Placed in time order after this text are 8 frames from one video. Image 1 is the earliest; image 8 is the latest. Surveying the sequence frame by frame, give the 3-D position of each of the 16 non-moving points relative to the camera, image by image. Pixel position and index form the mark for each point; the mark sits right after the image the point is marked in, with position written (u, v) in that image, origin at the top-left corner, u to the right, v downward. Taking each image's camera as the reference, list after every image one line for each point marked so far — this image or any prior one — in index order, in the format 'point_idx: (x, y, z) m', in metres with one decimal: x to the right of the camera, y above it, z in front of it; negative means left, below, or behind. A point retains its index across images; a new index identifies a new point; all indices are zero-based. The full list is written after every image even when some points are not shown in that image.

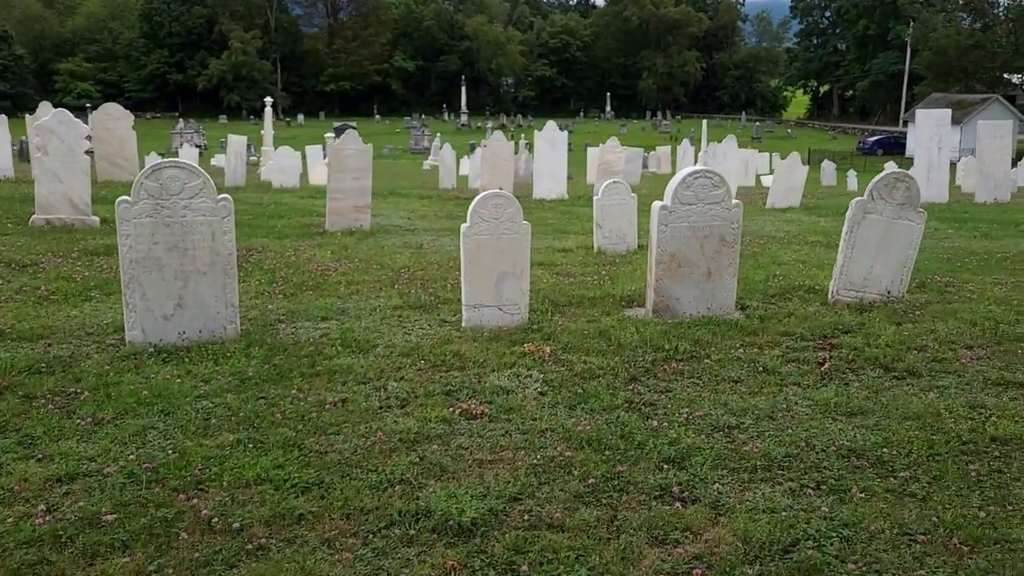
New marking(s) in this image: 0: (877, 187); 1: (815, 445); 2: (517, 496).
0: (+3.7, +1.0, +8.4) m
1: (+1.8, -0.9, +5.0) m
2: (0.0, -1.1, +4.3) m
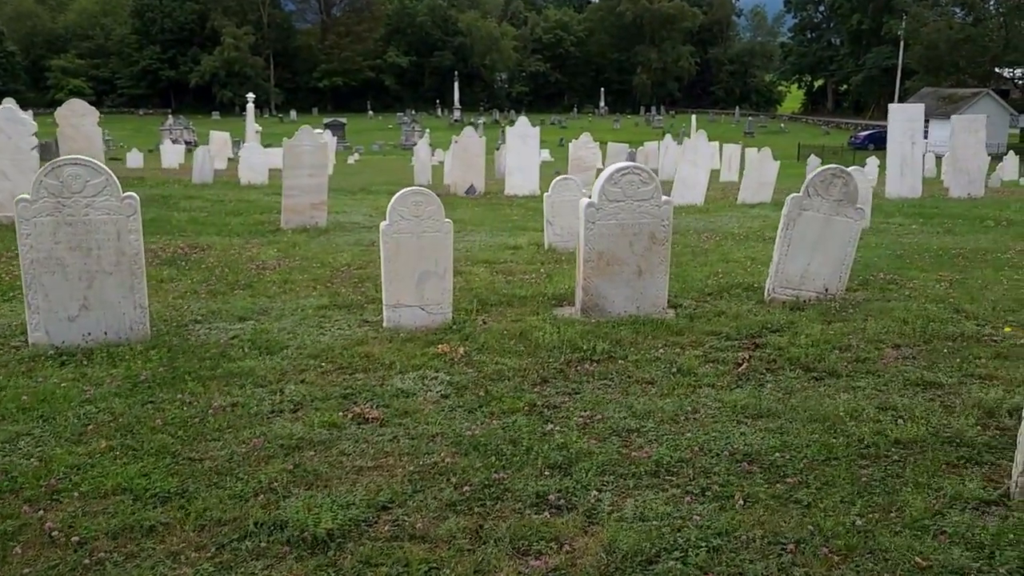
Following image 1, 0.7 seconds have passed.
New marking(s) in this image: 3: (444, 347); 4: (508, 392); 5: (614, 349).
0: (+3.0, +1.0, +8.2) m
1: (+1.2, -1.0, +4.9) m
2: (-0.6, -1.1, +4.1) m
3: (-0.5, -0.5, +6.5) m
4: (0.0, -0.7, +5.7) m
5: (+0.8, -0.5, +6.7) m
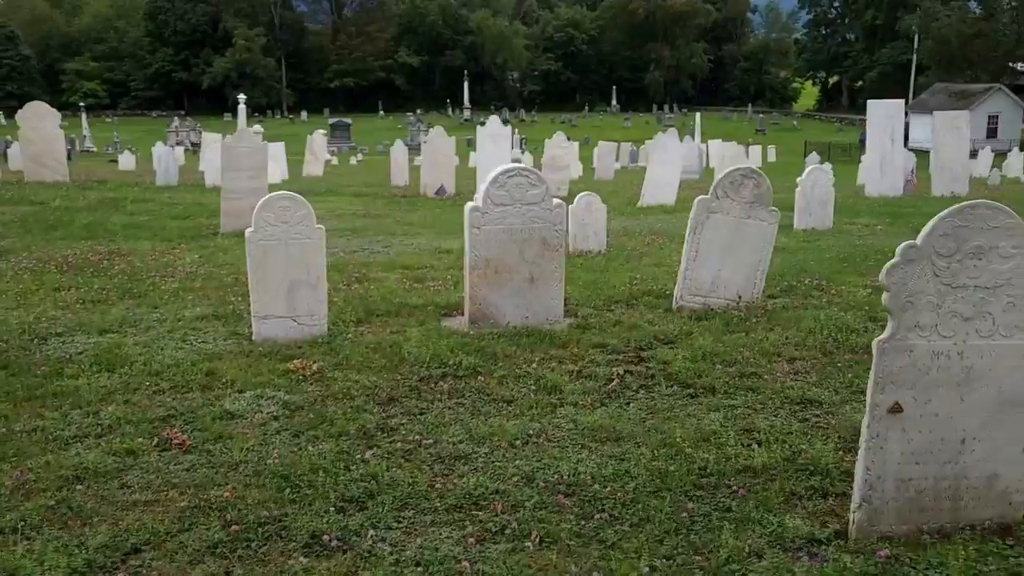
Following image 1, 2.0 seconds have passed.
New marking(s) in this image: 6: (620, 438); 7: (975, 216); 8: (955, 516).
0: (+2.0, +1.0, +7.8) m
1: (+0.1, -1.0, +4.5) m
2: (-1.7, -1.2, +3.7) m
3: (-1.6, -0.6, +6.2) m
4: (-1.1, -0.8, +5.3) m
5: (-0.2, -0.6, +6.3) m
6: (+0.7, -0.9, +5.1) m
7: (+2.2, +0.3, +3.9) m
8: (+2.2, -1.1, +4.1) m
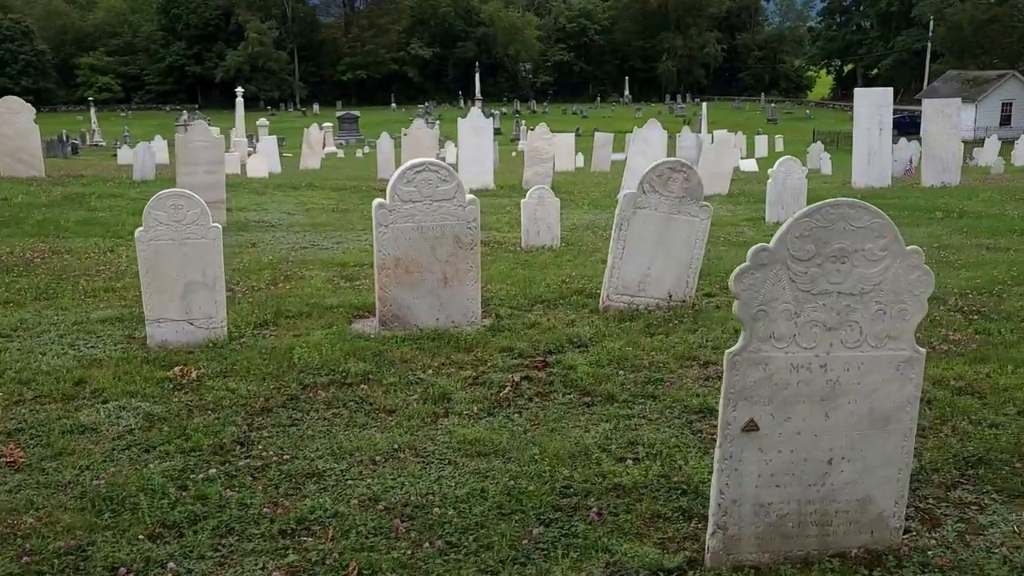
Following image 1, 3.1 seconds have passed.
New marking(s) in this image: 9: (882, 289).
0: (+1.2, +1.0, +7.4) m
1: (-0.7, -1.1, +4.2) m
2: (-2.5, -1.2, +3.5) m
3: (-2.3, -0.6, +5.9) m
4: (-1.8, -0.8, +5.0) m
5: (-1.0, -0.6, +6.0) m
6: (-0.1, -0.9, +4.8) m
7: (+1.4, +0.3, +3.6) m
8: (+1.4, -1.2, +3.8) m
9: (+1.6, 0.0, +3.7) m
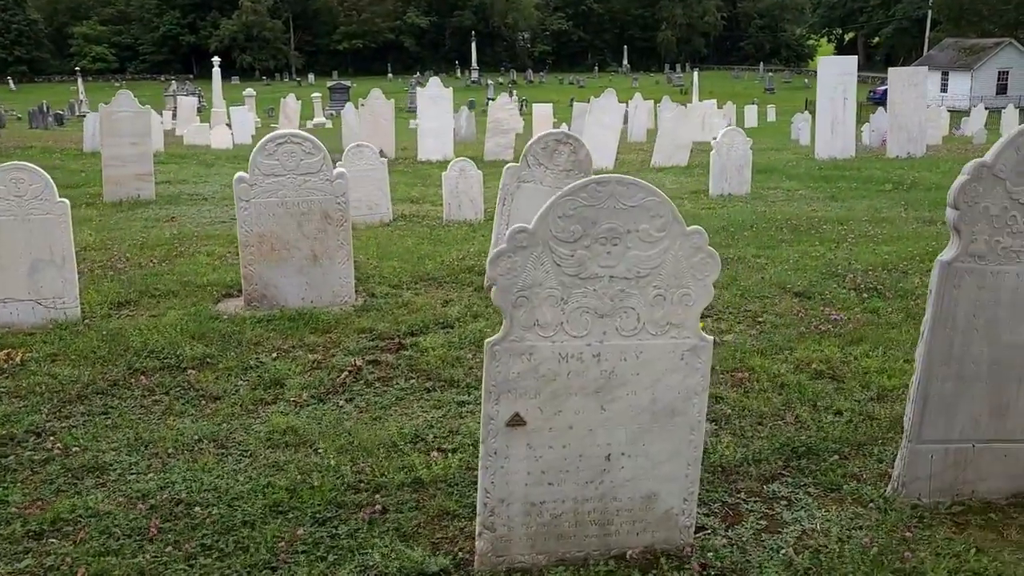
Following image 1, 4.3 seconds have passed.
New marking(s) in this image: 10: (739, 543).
0: (+0.2, +1.2, +7.1) m
1: (-1.7, -1.0, +3.9) m
2: (-3.5, -1.2, +3.2) m
3: (-3.4, -0.4, +5.6) m
4: (-2.9, -0.7, +4.8) m
5: (-2.0, -0.4, +5.7) m
6: (-1.1, -0.8, +4.5) m
7: (+0.4, +0.4, +3.3) m
8: (+0.4, -1.1, +3.5) m
9: (+0.6, +0.1, +3.4) m
10: (+1.0, -1.1, +3.6) m
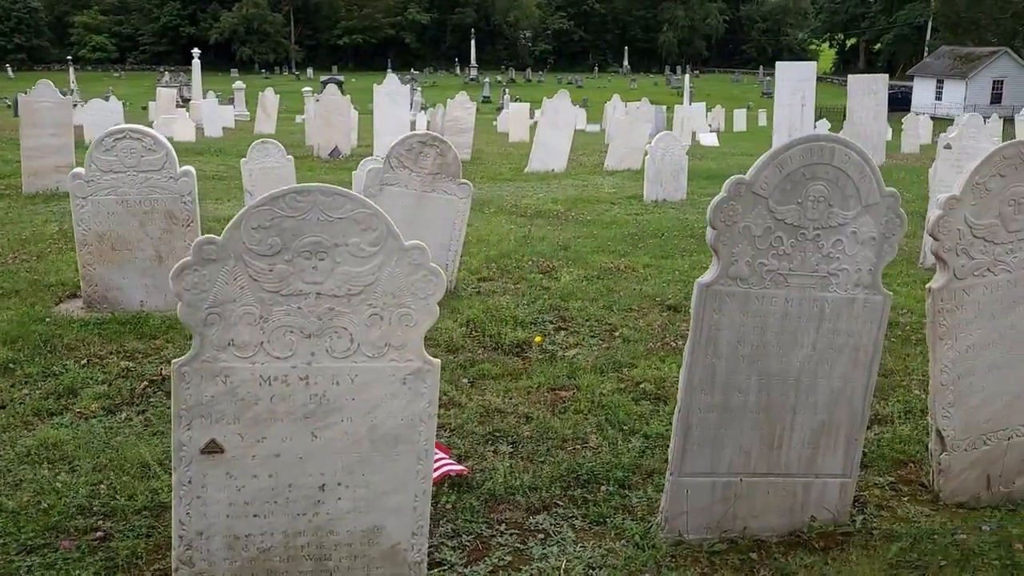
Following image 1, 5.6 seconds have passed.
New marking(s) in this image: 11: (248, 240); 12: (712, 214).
0: (-1.0, +1.1, +6.9) m
1: (-2.8, -1.0, +3.7) m
2: (-4.7, -1.2, +2.9) m
3: (-4.5, -0.4, +5.3) m
4: (-4.0, -0.7, +4.5) m
5: (-3.2, -0.5, +5.4) m
6: (-2.3, -0.9, +4.2) m
7: (-0.7, +0.3, +3.0) m
8: (-0.8, -1.2, +3.3) m
9: (-0.5, 0.0, +3.1) m
10: (-0.2, -1.2, +3.4) m
11: (-1.0, +0.2, +3.0) m
12: (+0.8, +0.3, +3.4) m
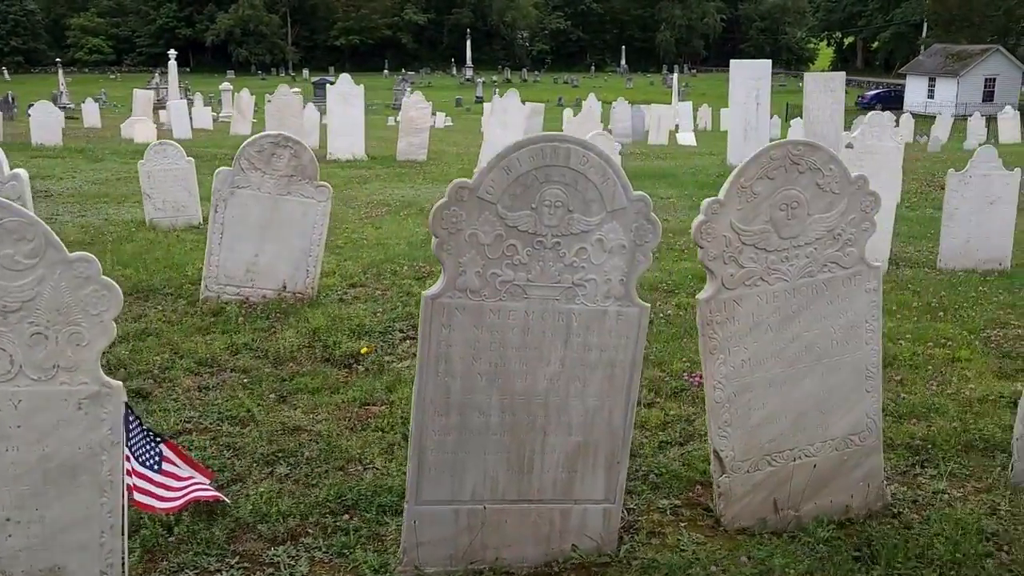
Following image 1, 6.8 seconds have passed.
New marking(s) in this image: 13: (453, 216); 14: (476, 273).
0: (-2.1, +1.1, +6.6) m
1: (-3.9, -1.1, +3.4) m
2: (-5.8, -1.2, +2.6) m
3: (-5.7, -0.5, +5.0) m
4: (-5.1, -0.8, +4.2) m
5: (-4.3, -0.5, +5.1) m
6: (-3.4, -0.9, +3.9) m
7: (-1.9, +0.3, +2.7) m
8: (-1.9, -1.2, +3.0) m
9: (-1.6, -0.1, +2.9) m
10: (-1.3, -1.2, +3.1) m
11: (-2.1, +0.1, +2.7) m
12: (-0.3, +0.3, +3.1) m
13: (-0.2, +0.3, +3.1) m
14: (-0.1, +0.1, +3.2) m
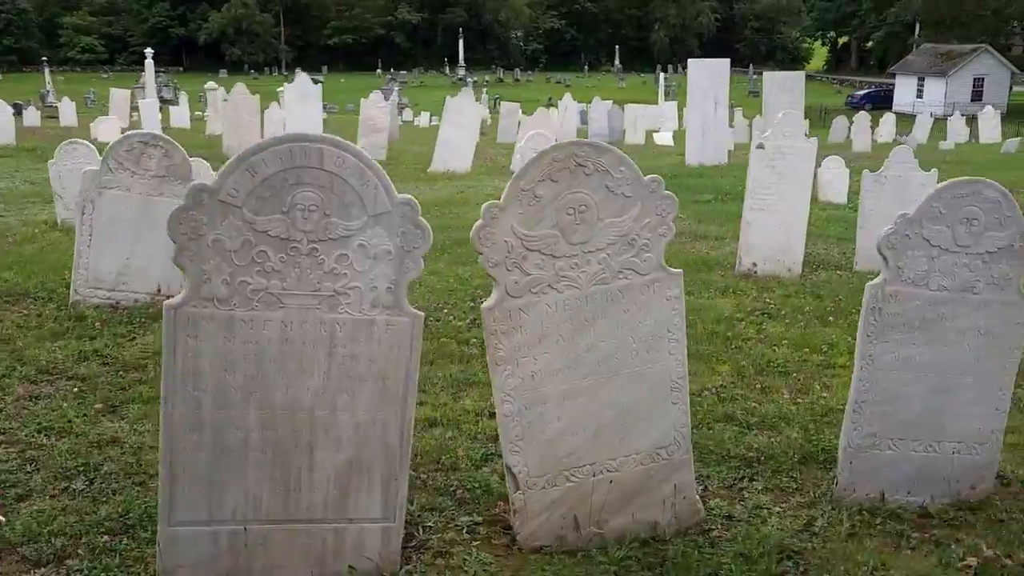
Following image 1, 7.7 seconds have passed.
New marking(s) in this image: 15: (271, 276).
0: (-3.1, +1.0, +6.4) m
1: (-4.9, -1.1, +3.1) m
2: (-6.7, -1.3, +2.3) m
3: (-6.6, -0.5, +4.7) m
4: (-6.1, -0.8, +3.9) m
5: (-5.2, -0.6, +4.9) m
6: (-4.3, -1.0, +3.7) m
7: (-2.8, +0.2, +2.5) m
8: (-2.8, -1.2, +2.8) m
9: (-2.5, -0.1, +2.7) m
10: (-2.2, -1.3, +2.9) m
11: (-3.0, +0.1, +2.5) m
12: (-1.2, +0.2, +2.9) m
13: (-1.1, +0.2, +3.0) m
14: (-1.0, 0.0, +3.0) m
15: (-0.9, 0.0, +3.1) m
